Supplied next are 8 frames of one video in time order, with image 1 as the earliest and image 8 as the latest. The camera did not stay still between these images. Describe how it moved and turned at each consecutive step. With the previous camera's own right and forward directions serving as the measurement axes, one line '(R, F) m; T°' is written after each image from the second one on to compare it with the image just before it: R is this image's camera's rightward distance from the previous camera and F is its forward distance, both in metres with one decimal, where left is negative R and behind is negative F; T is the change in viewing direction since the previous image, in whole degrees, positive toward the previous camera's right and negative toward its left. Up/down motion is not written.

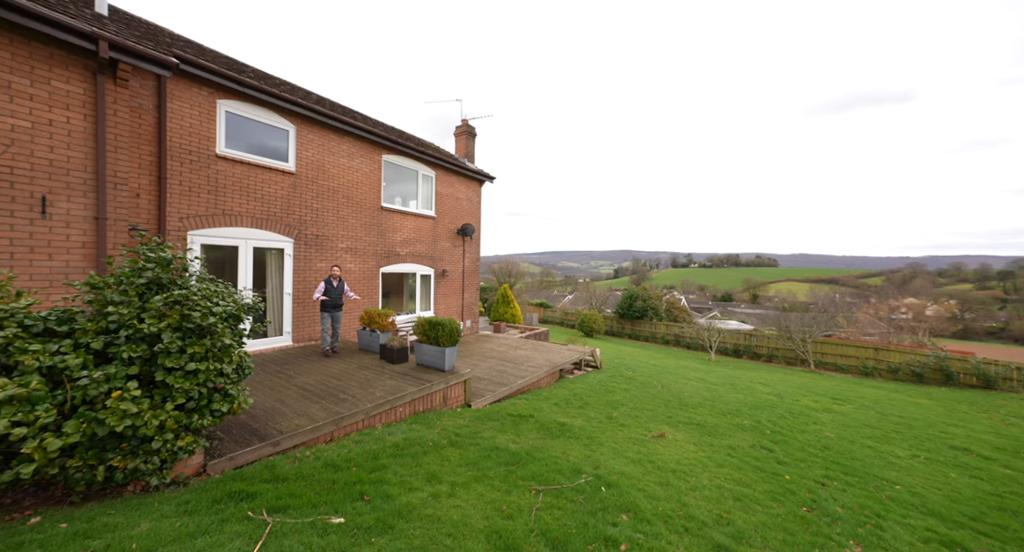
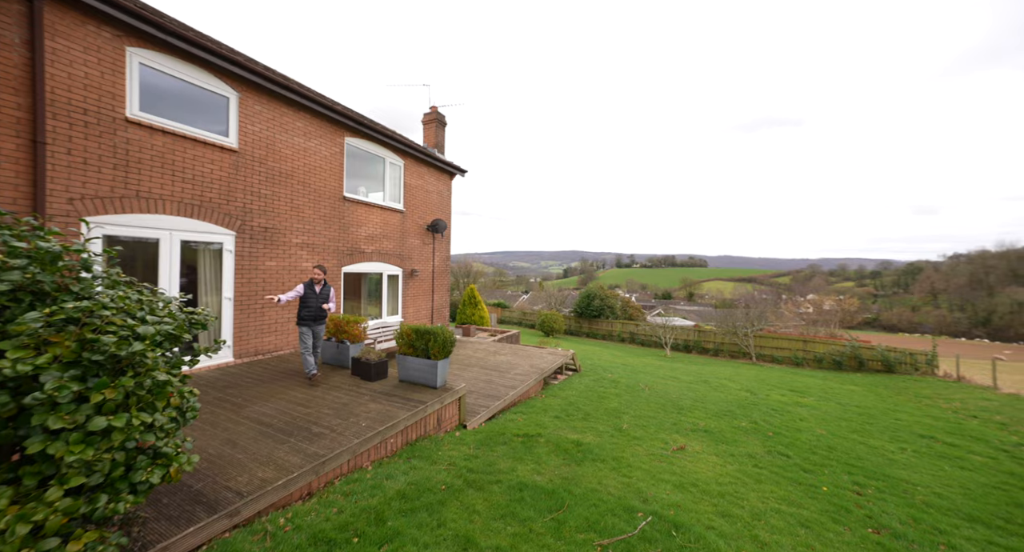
(-1.0, +1.1) m; +9°
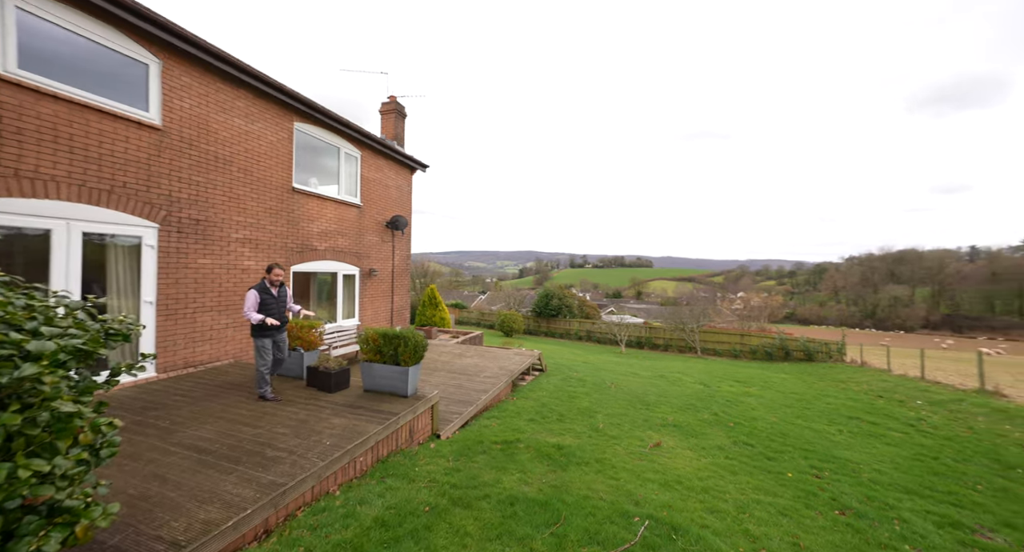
(-0.4, +0.4) m; +7°
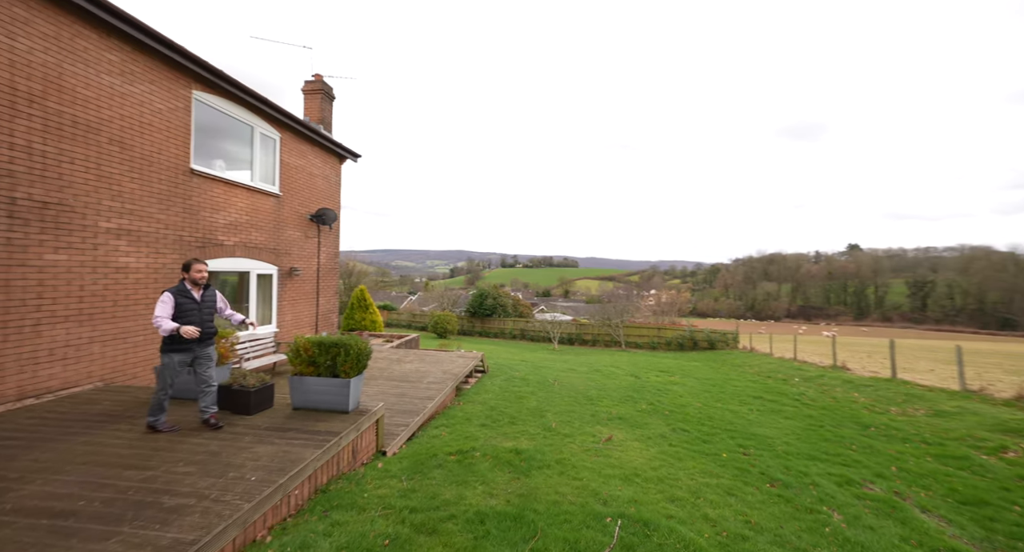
(-0.4, +0.4) m; +11°
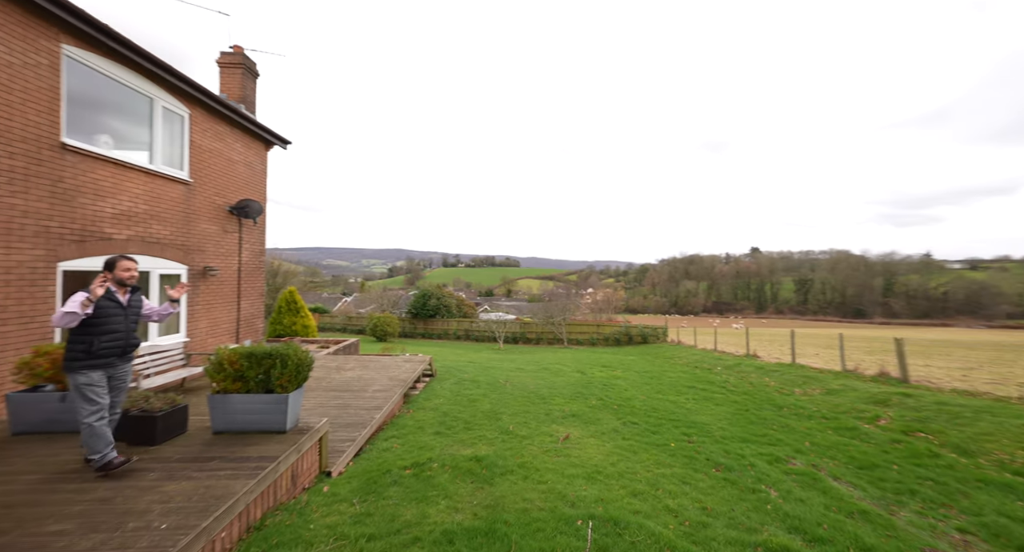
(-0.2, +0.4) m; +8°
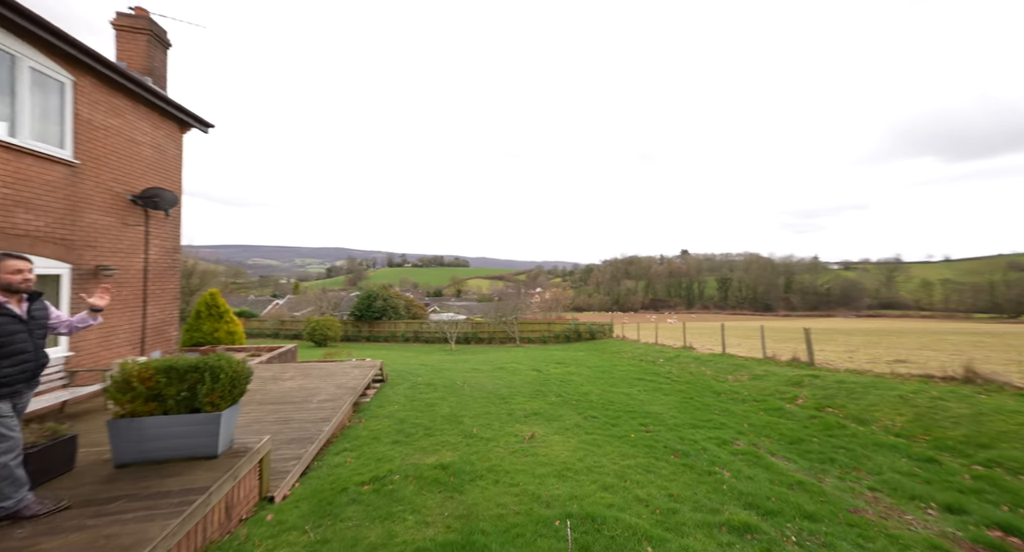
(-0.4, +0.2) m; +10°
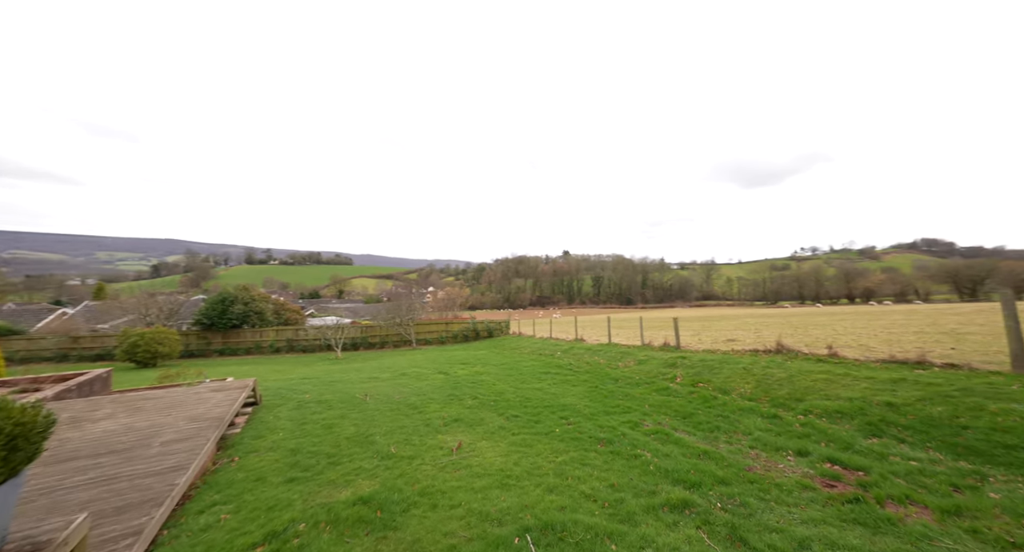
(-0.8, +0.8) m; +20°
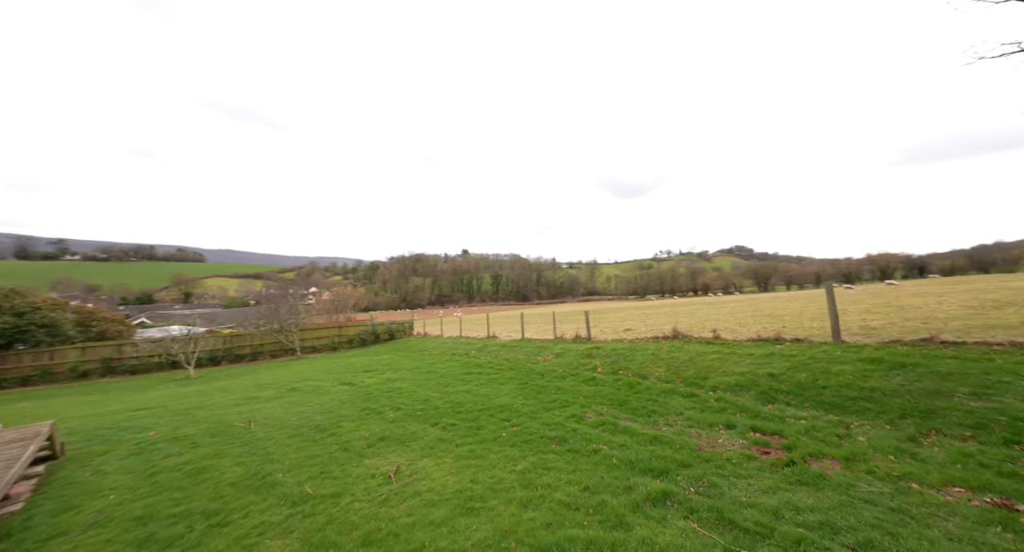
(-0.7, +1.0) m; +17°
